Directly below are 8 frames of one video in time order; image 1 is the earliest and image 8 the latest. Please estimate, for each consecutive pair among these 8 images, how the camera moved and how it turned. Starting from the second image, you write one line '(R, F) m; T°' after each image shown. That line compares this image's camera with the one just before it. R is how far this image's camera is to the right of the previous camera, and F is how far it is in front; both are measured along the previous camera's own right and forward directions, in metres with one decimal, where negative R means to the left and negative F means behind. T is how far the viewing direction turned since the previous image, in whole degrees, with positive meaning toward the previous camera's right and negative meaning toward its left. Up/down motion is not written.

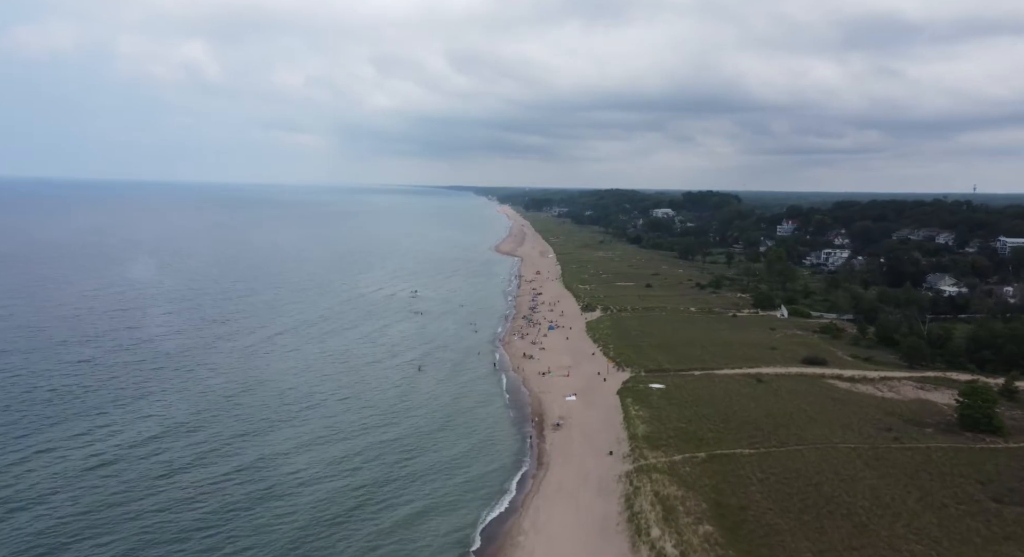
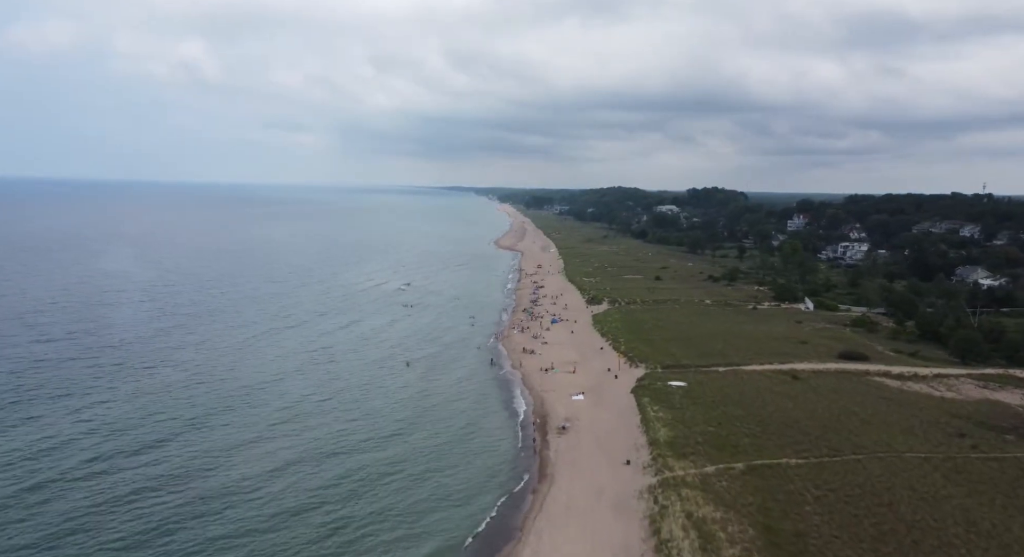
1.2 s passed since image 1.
(+0.1, +7.7) m; 0°
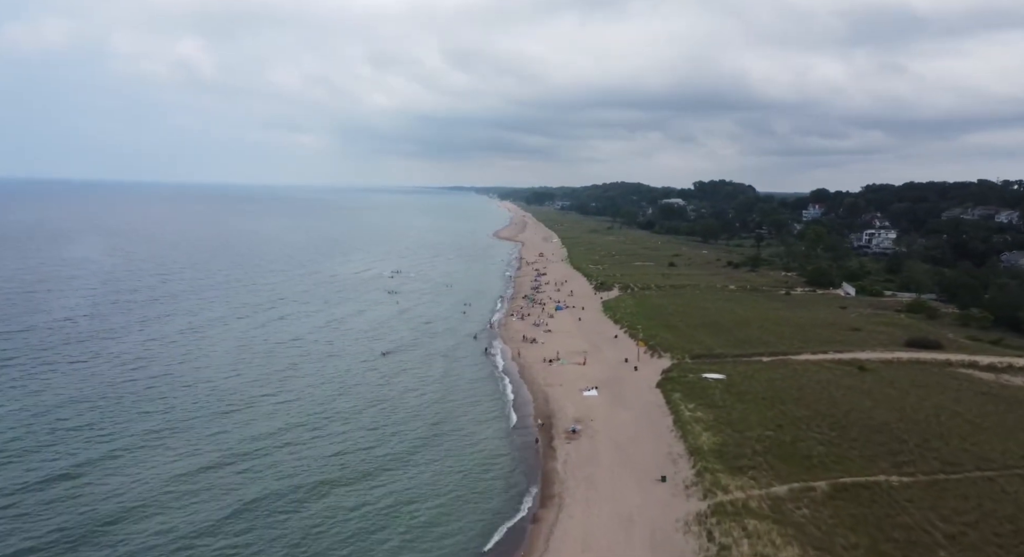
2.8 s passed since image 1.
(+0.2, +10.2) m; 0°
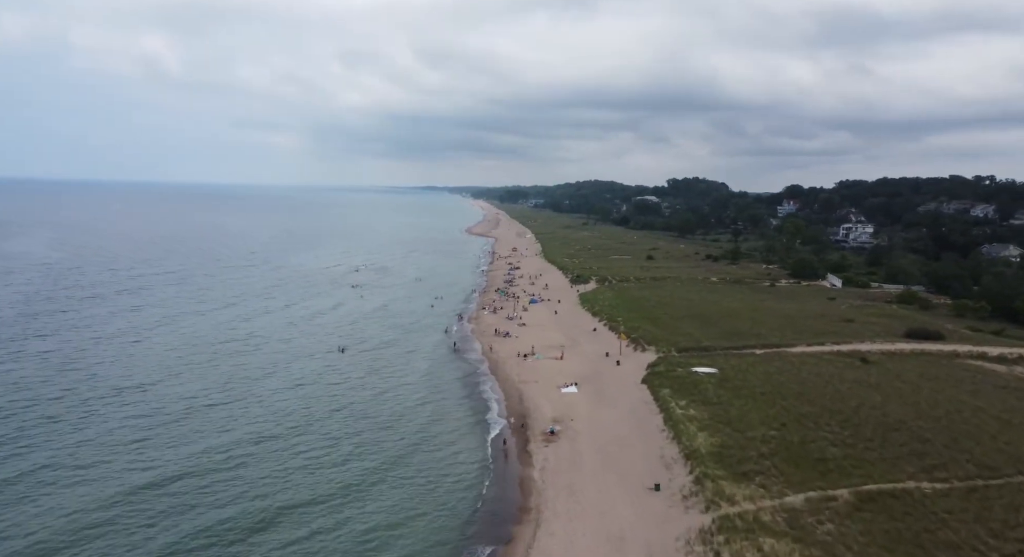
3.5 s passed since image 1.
(+0.3, +4.5) m; +3°
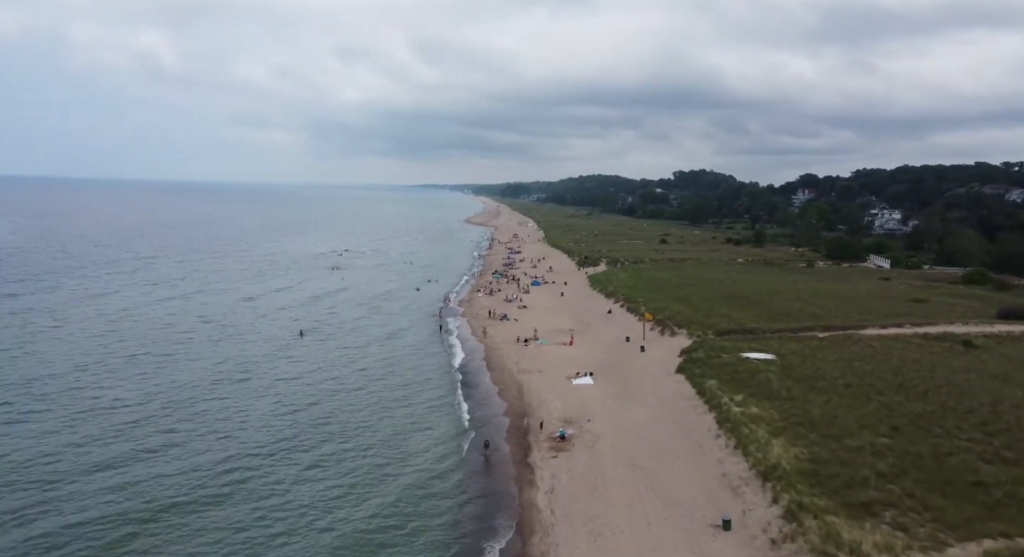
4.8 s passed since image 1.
(+0.2, +8.7) m; 0°
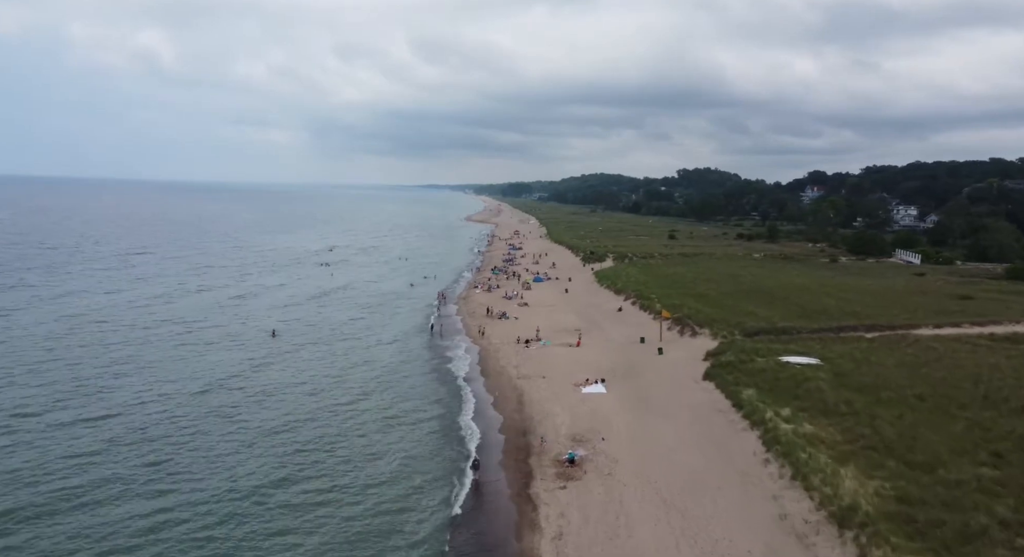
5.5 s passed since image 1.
(+0.1, +4.4) m; 0°
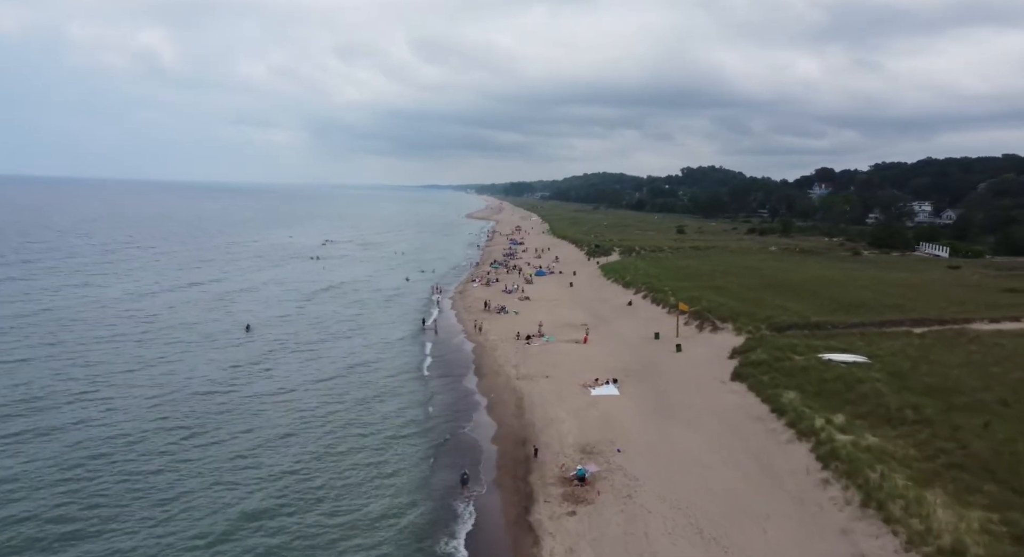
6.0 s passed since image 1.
(+0.1, +3.4) m; 0°
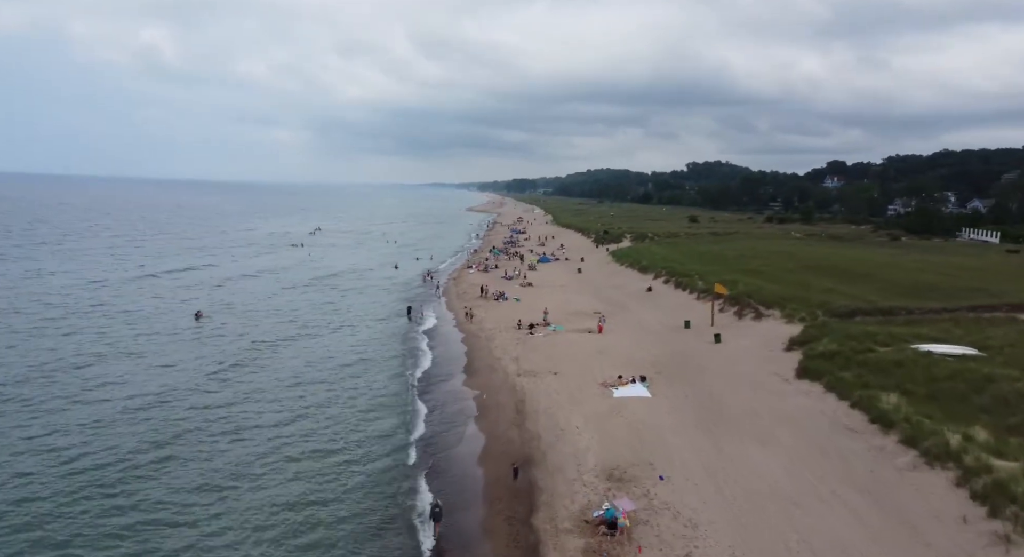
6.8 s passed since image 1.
(+0.1, +5.2) m; 0°
